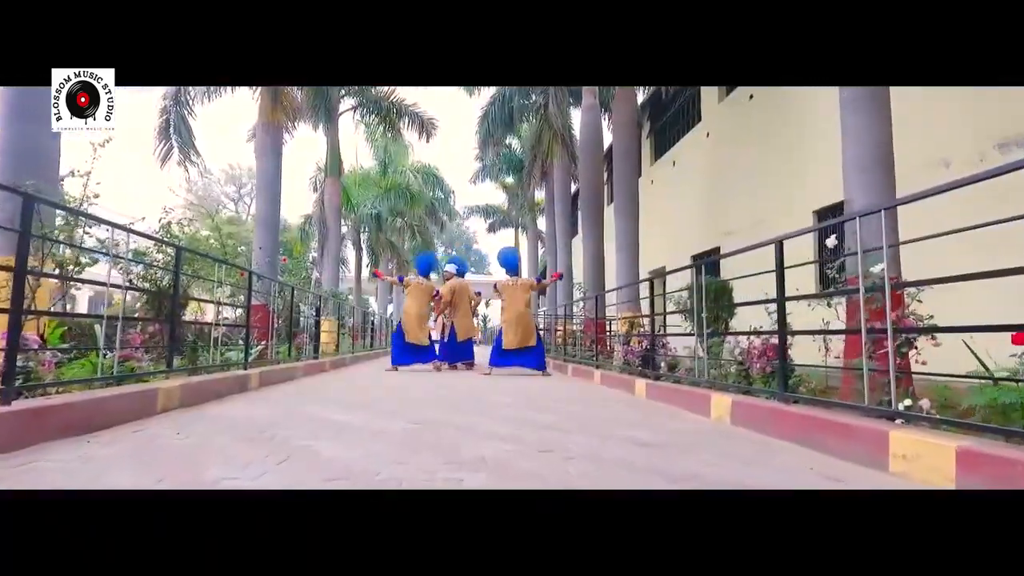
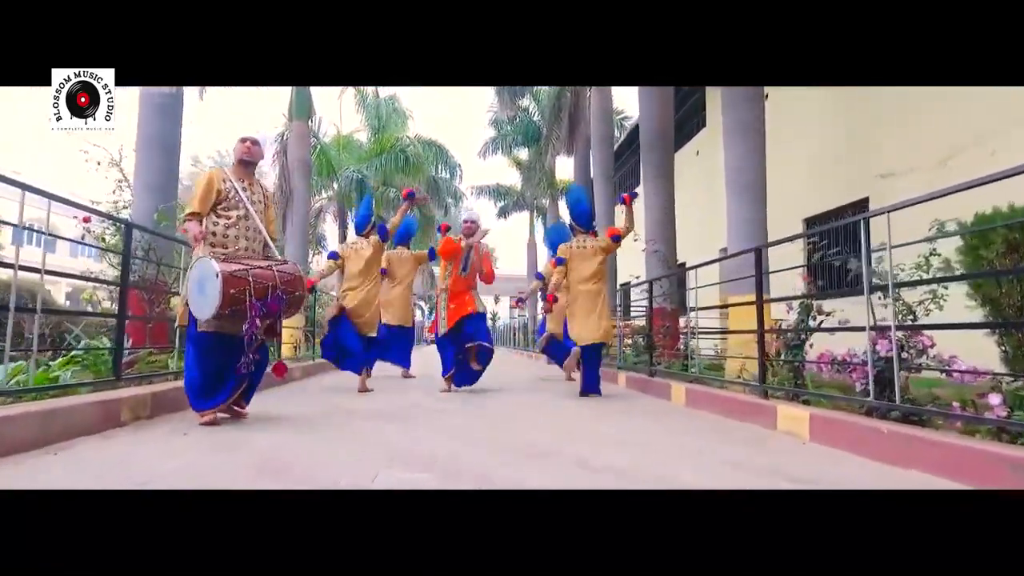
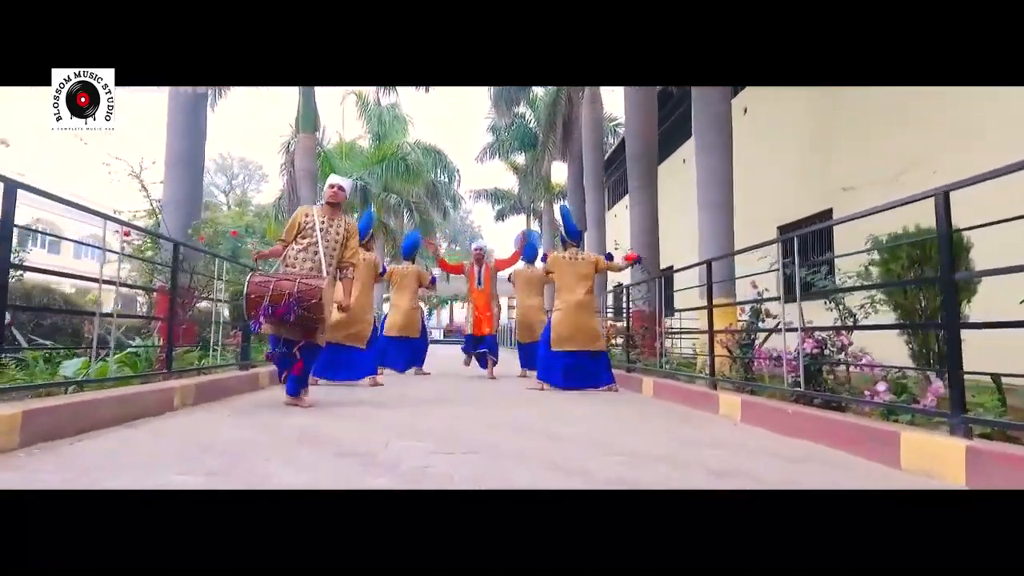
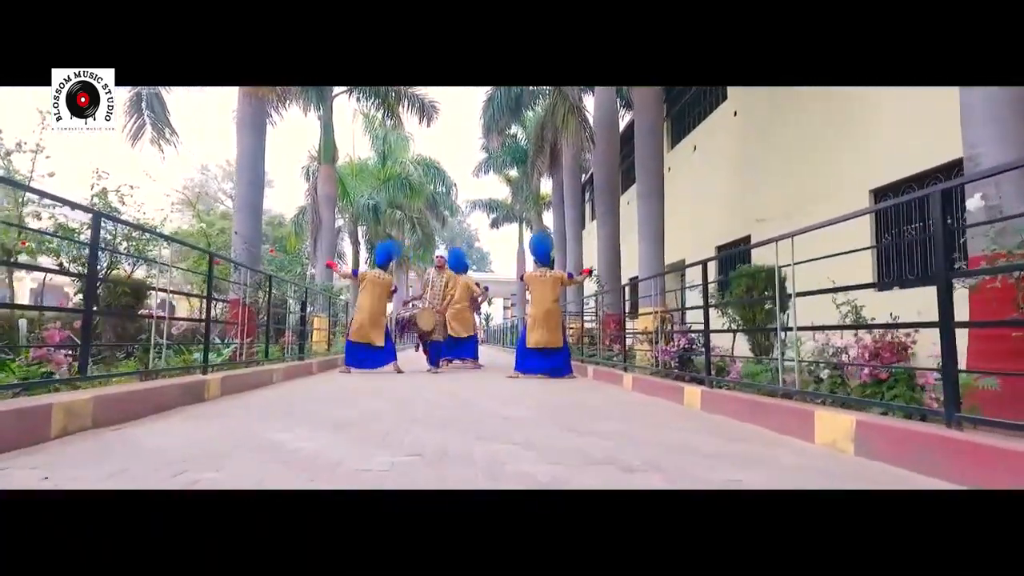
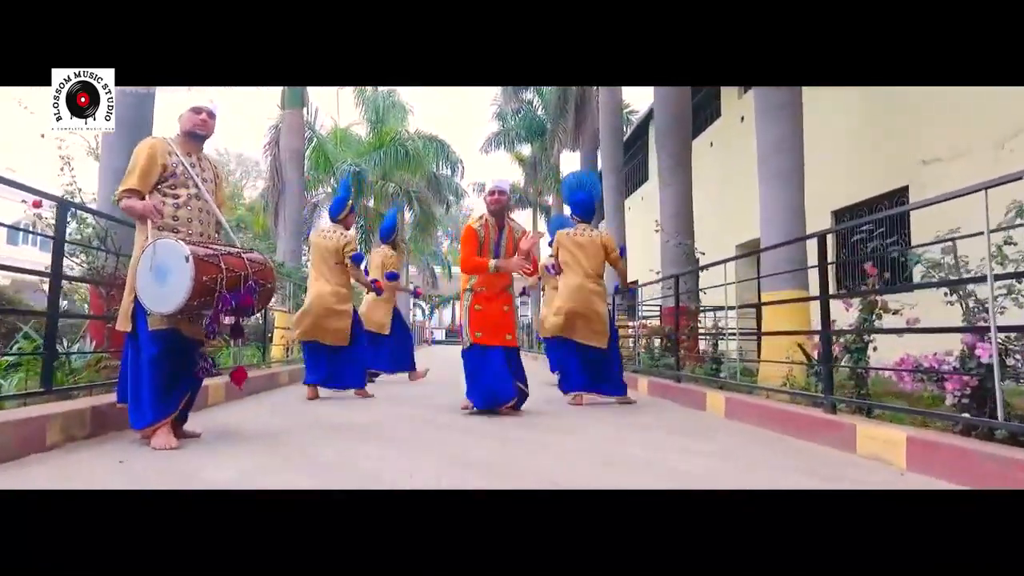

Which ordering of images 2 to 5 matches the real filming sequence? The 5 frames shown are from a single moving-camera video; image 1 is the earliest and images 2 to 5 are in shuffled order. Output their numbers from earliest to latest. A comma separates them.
4, 3, 2, 5
